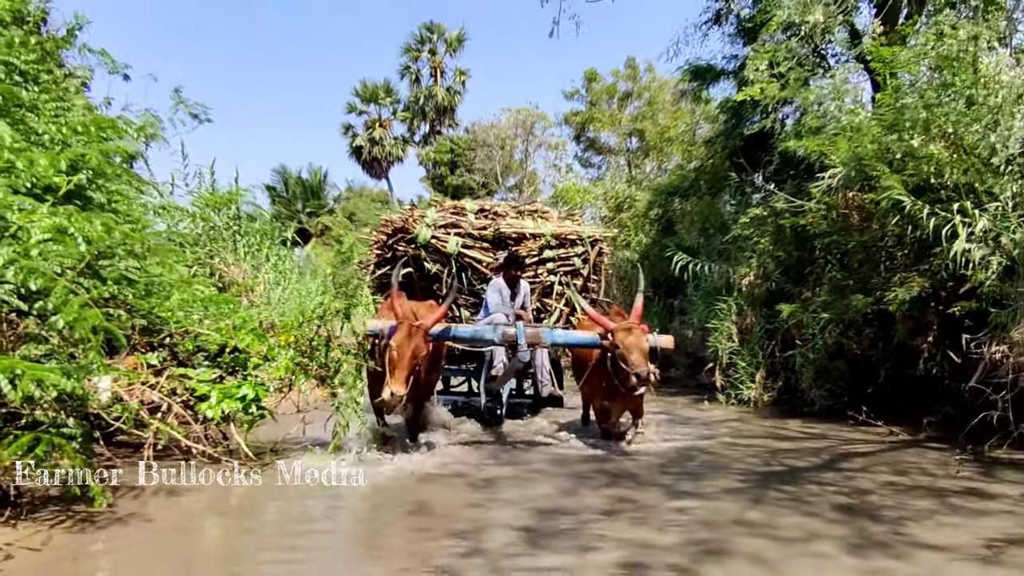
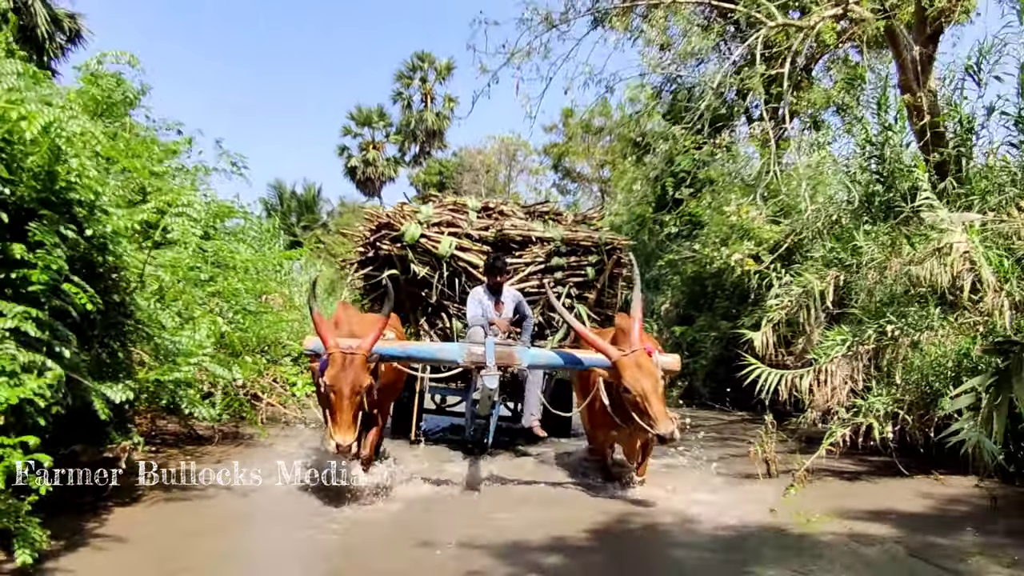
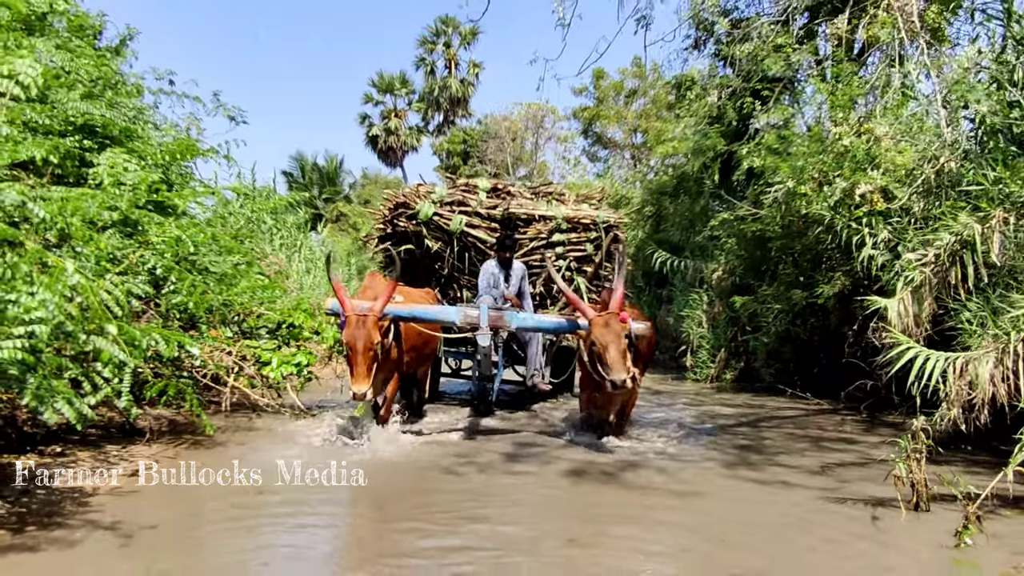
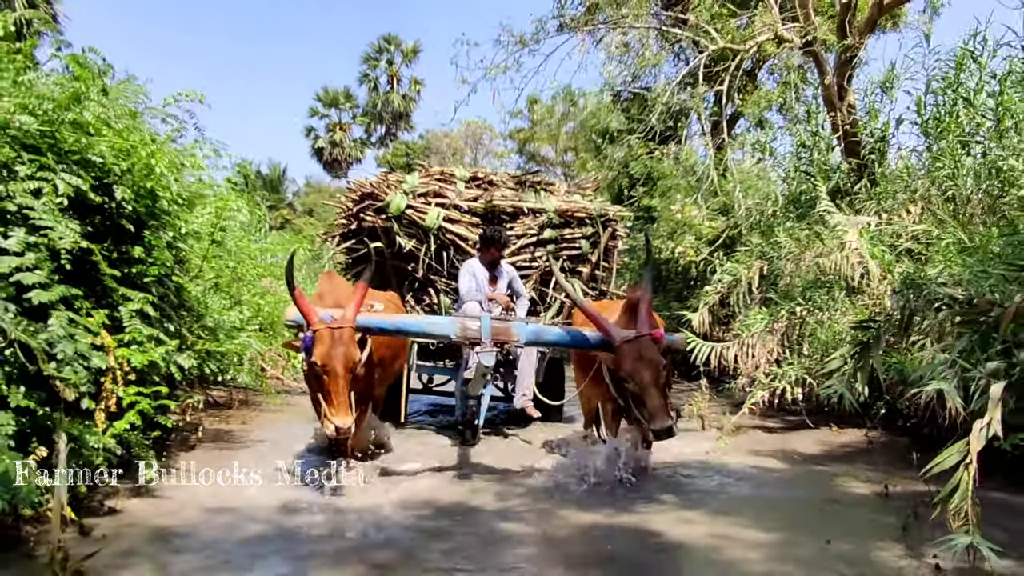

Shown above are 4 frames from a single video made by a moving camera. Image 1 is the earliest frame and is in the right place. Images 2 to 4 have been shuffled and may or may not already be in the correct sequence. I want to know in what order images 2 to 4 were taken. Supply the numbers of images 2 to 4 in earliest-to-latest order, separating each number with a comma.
3, 2, 4
